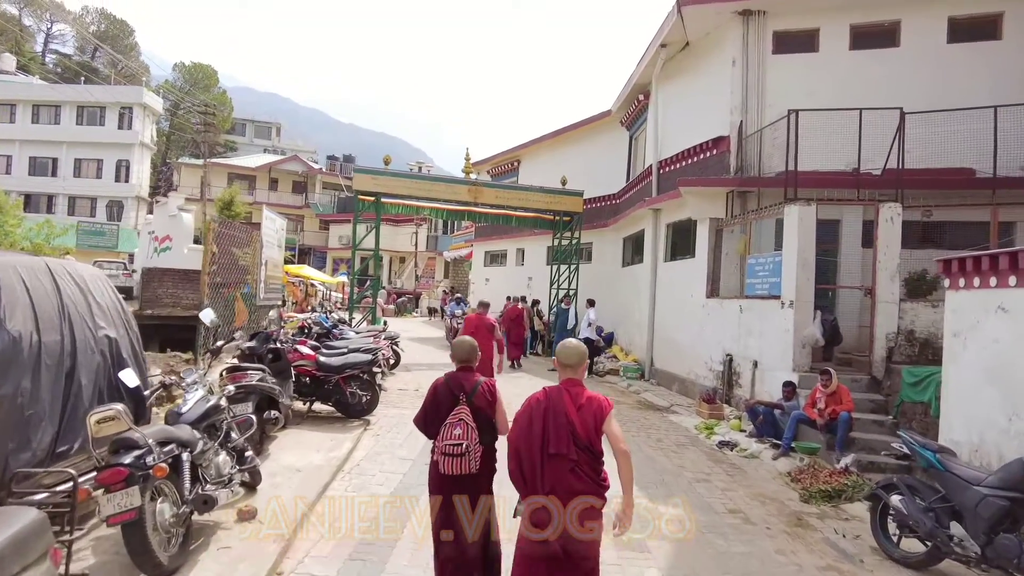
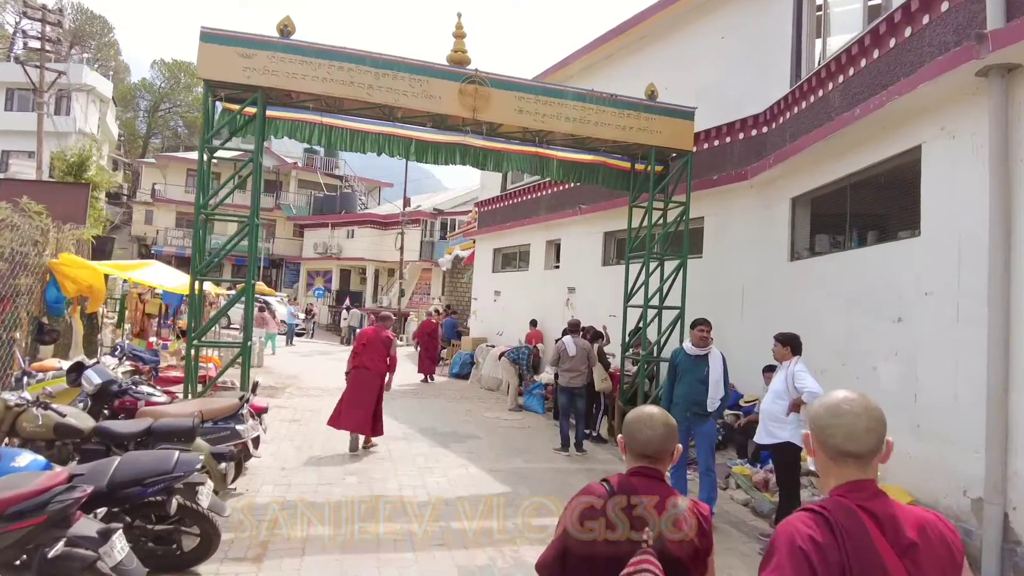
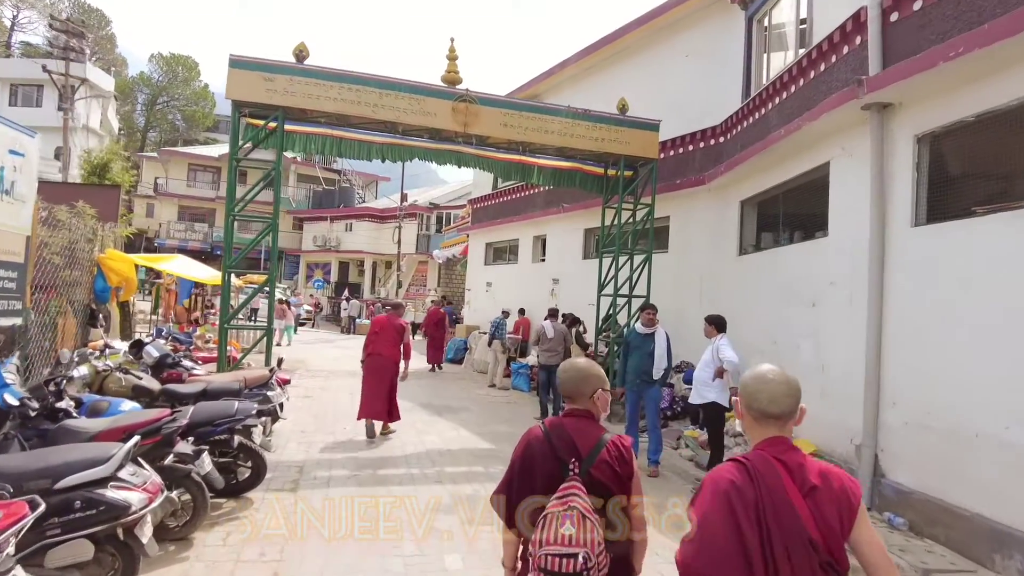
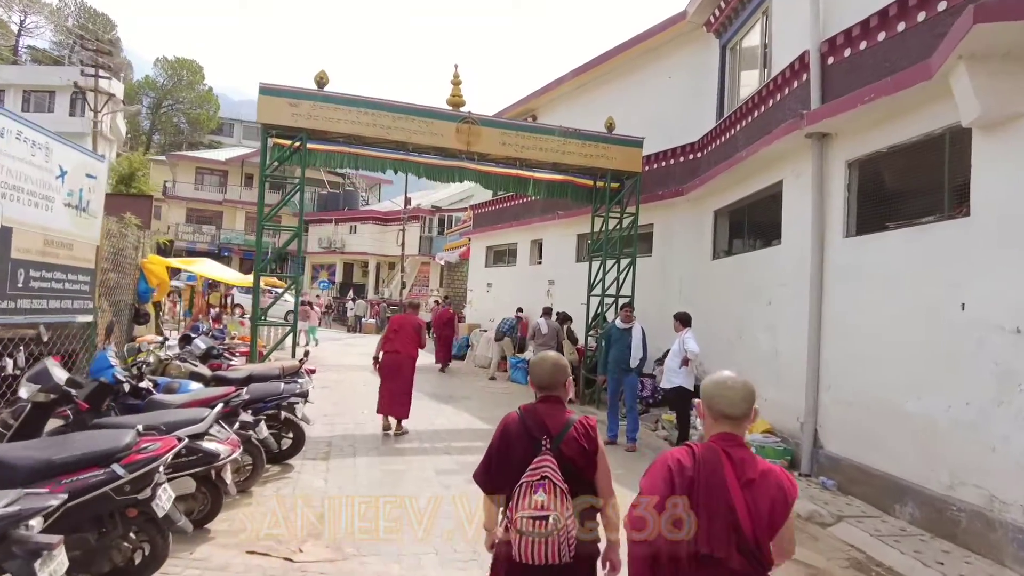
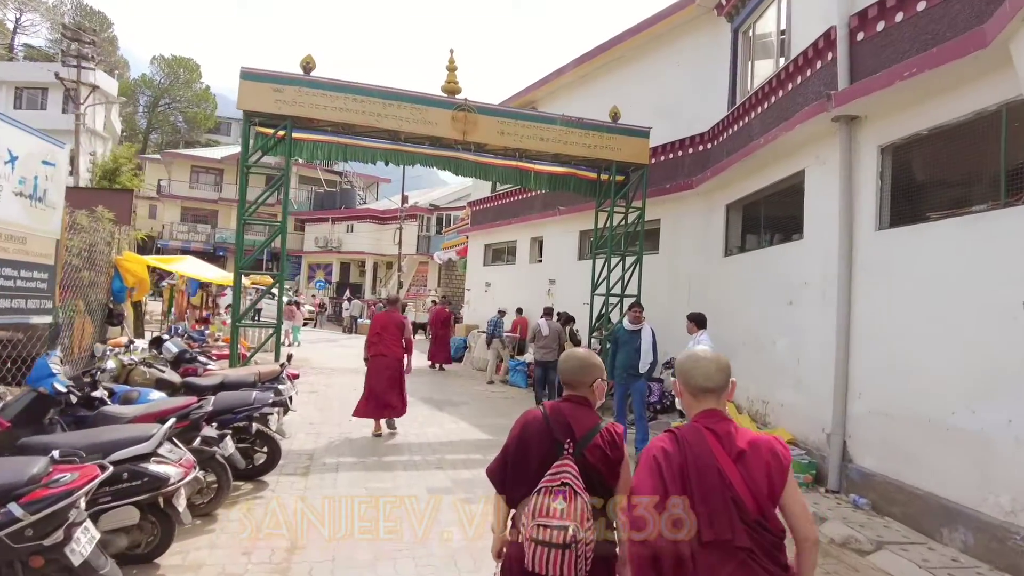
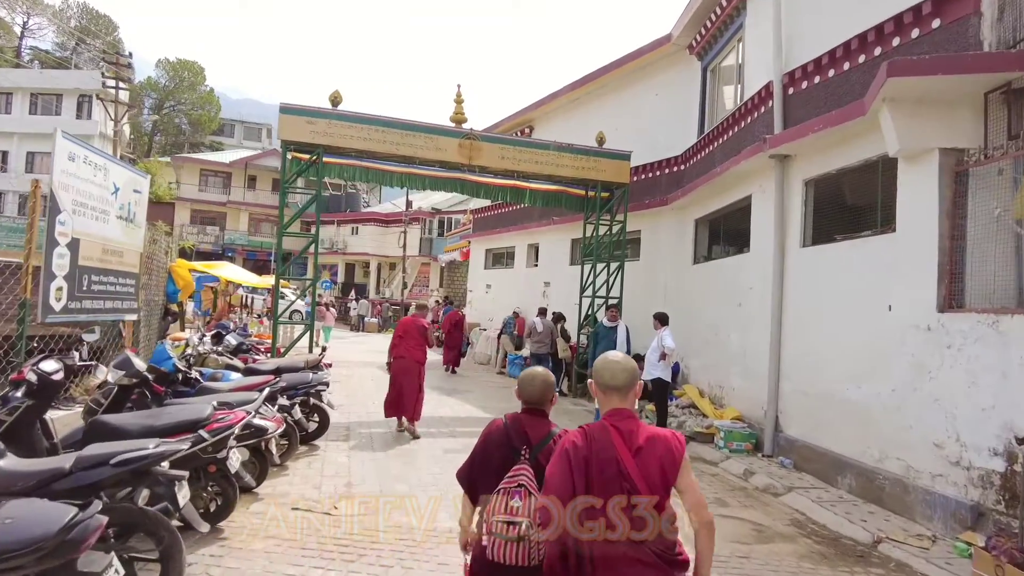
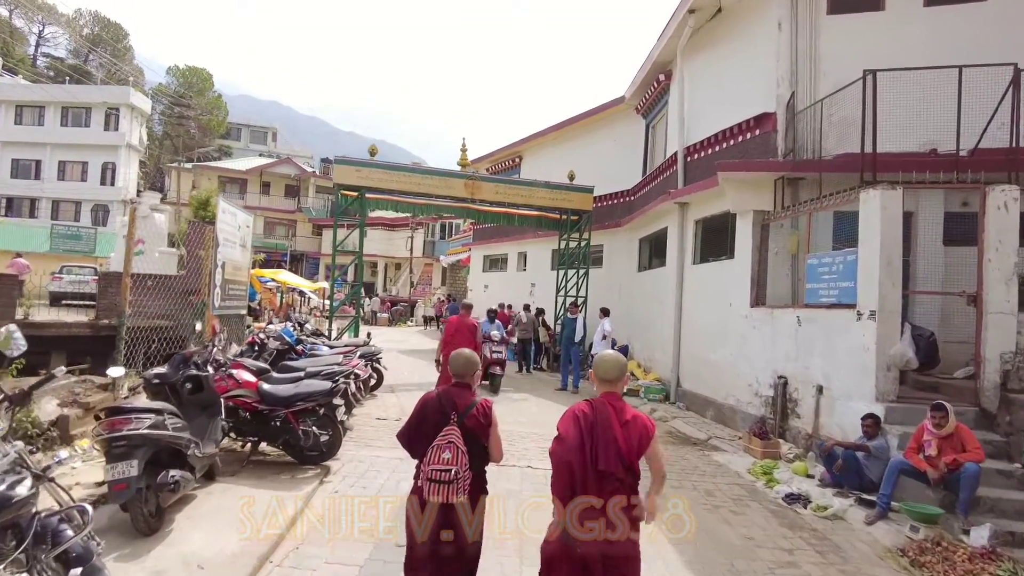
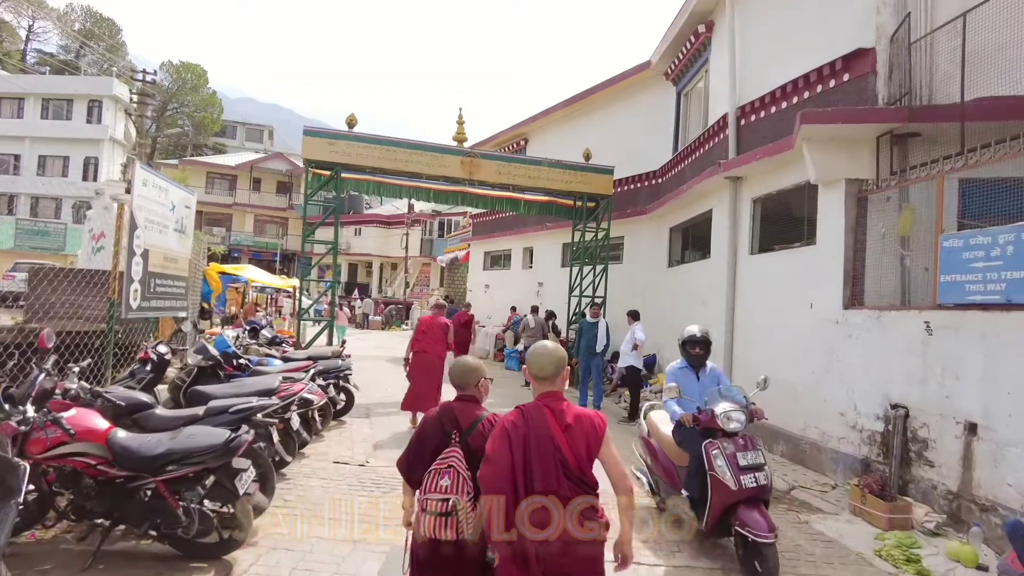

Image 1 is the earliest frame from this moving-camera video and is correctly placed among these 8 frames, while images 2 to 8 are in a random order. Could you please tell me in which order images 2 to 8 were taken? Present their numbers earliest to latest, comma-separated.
7, 8, 6, 4, 5, 3, 2
